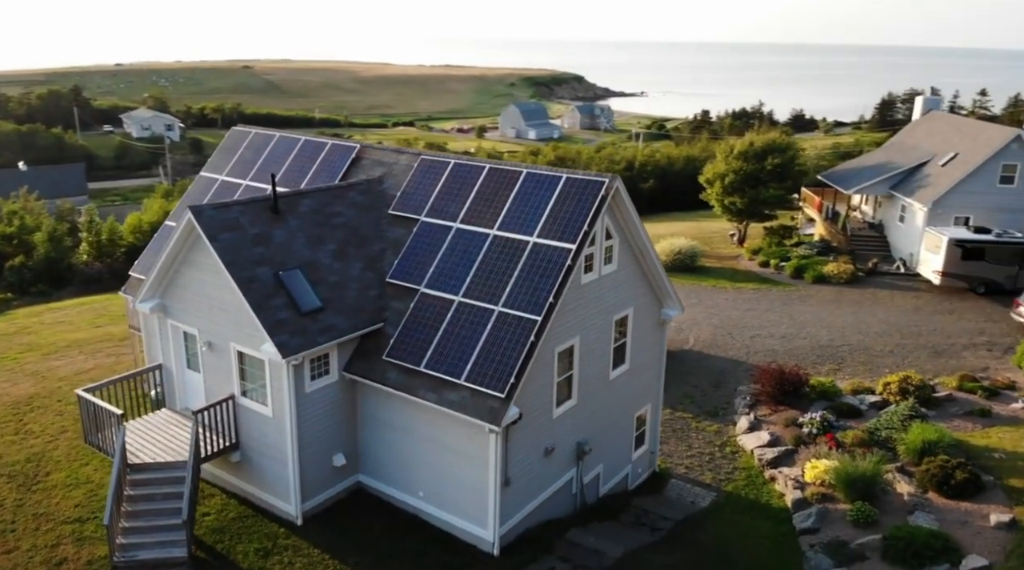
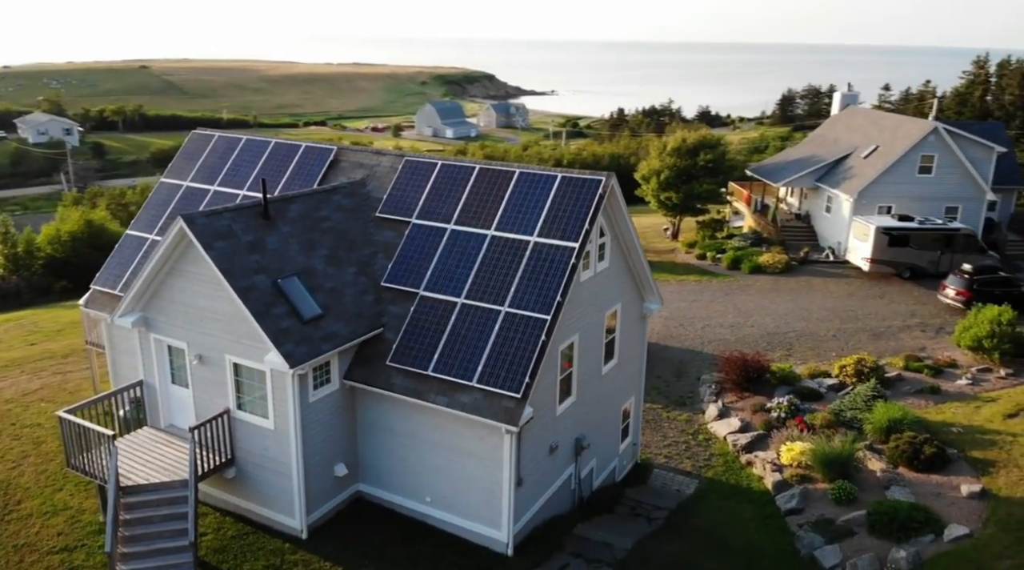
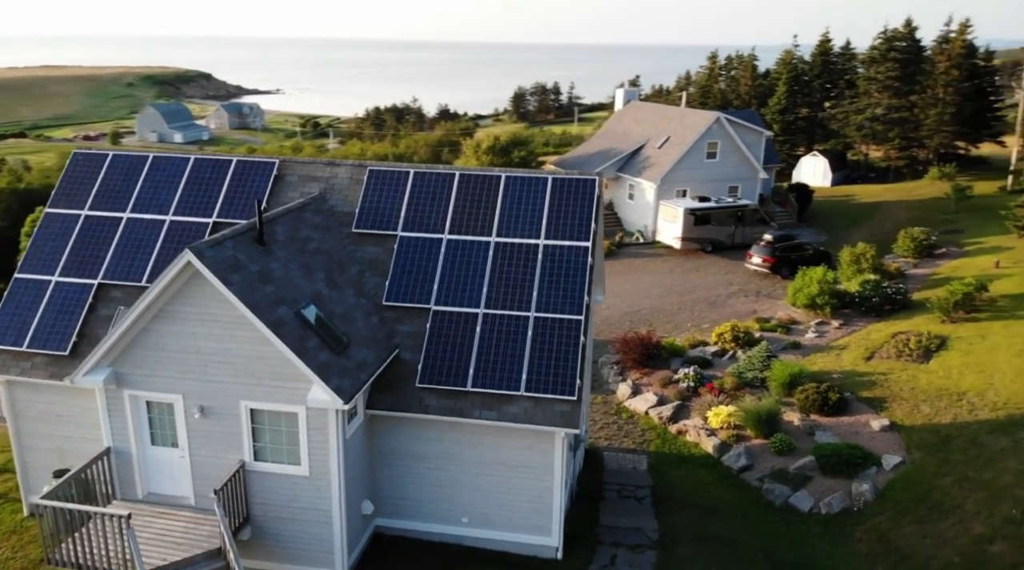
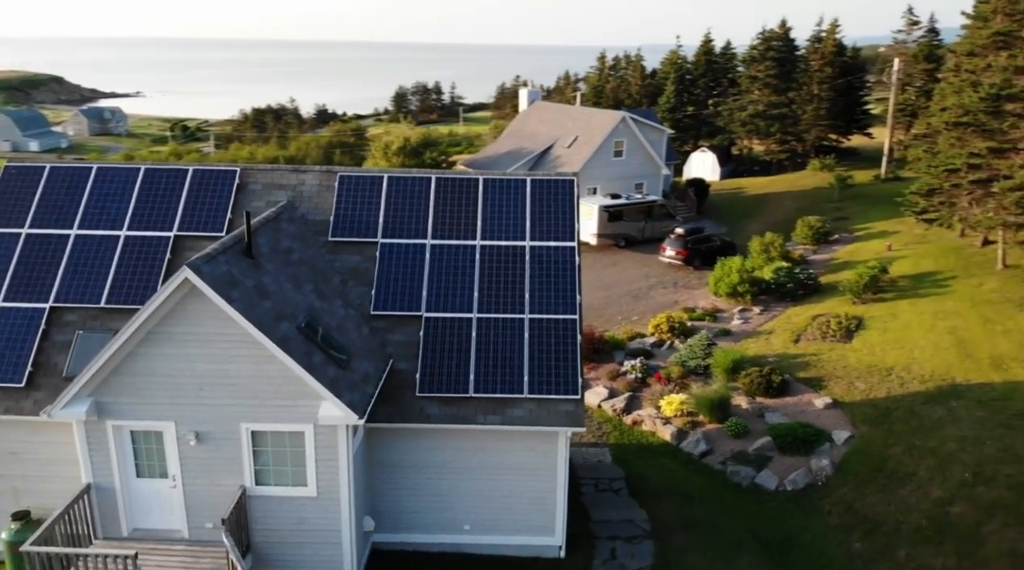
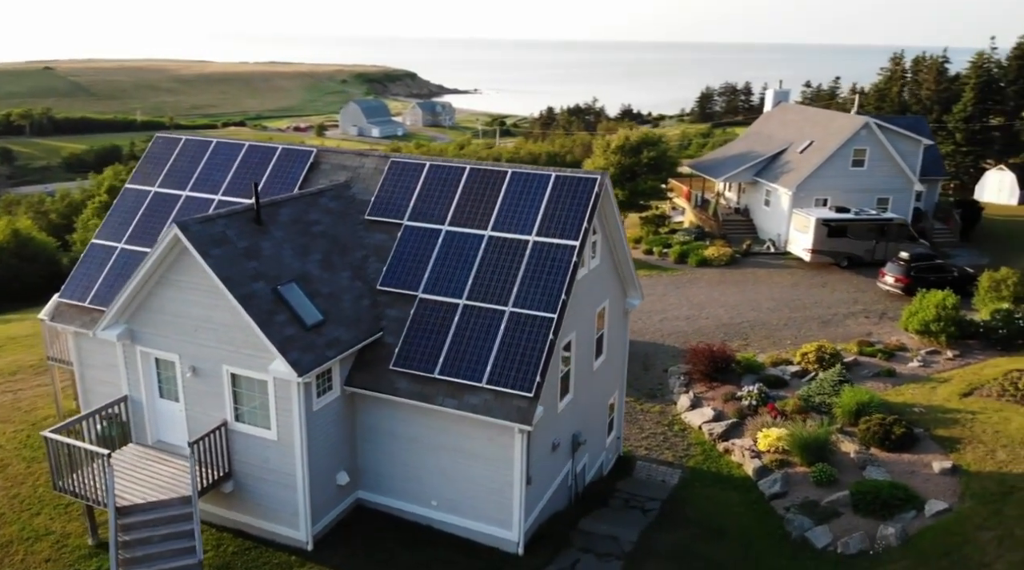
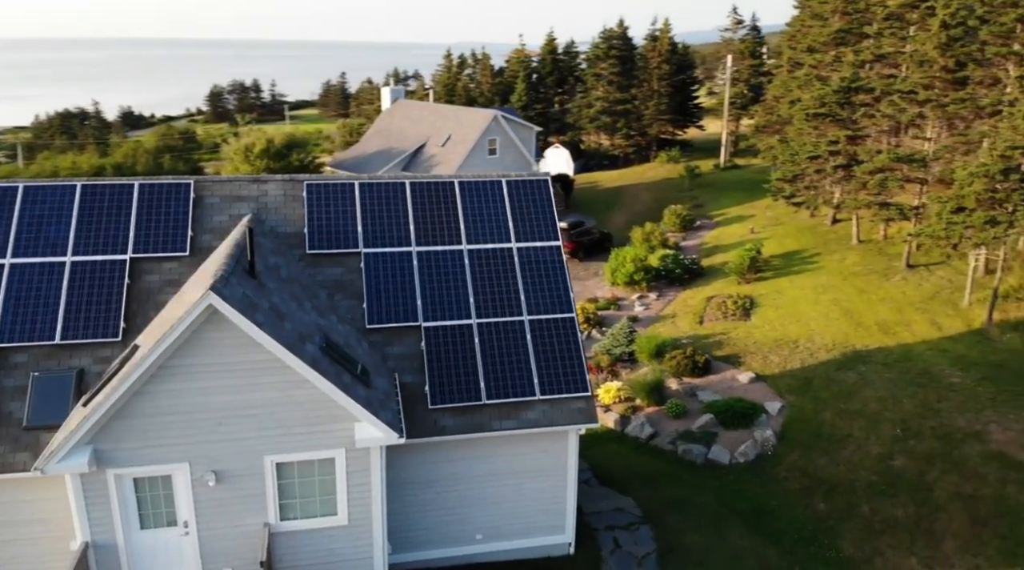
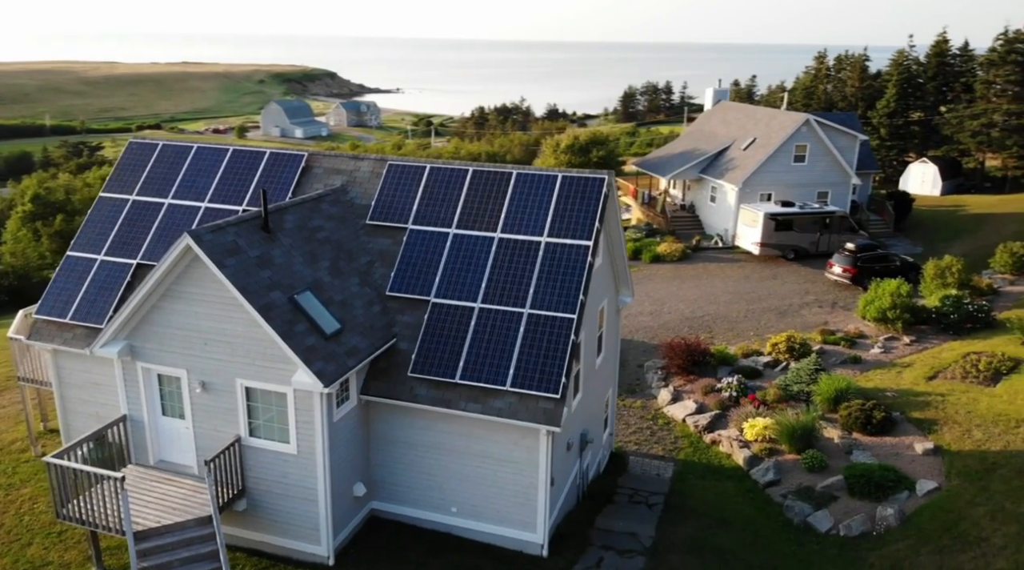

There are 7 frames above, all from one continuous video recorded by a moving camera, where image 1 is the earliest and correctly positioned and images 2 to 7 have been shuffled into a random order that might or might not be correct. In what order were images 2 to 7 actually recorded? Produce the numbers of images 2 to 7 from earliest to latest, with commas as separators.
2, 5, 7, 3, 4, 6
